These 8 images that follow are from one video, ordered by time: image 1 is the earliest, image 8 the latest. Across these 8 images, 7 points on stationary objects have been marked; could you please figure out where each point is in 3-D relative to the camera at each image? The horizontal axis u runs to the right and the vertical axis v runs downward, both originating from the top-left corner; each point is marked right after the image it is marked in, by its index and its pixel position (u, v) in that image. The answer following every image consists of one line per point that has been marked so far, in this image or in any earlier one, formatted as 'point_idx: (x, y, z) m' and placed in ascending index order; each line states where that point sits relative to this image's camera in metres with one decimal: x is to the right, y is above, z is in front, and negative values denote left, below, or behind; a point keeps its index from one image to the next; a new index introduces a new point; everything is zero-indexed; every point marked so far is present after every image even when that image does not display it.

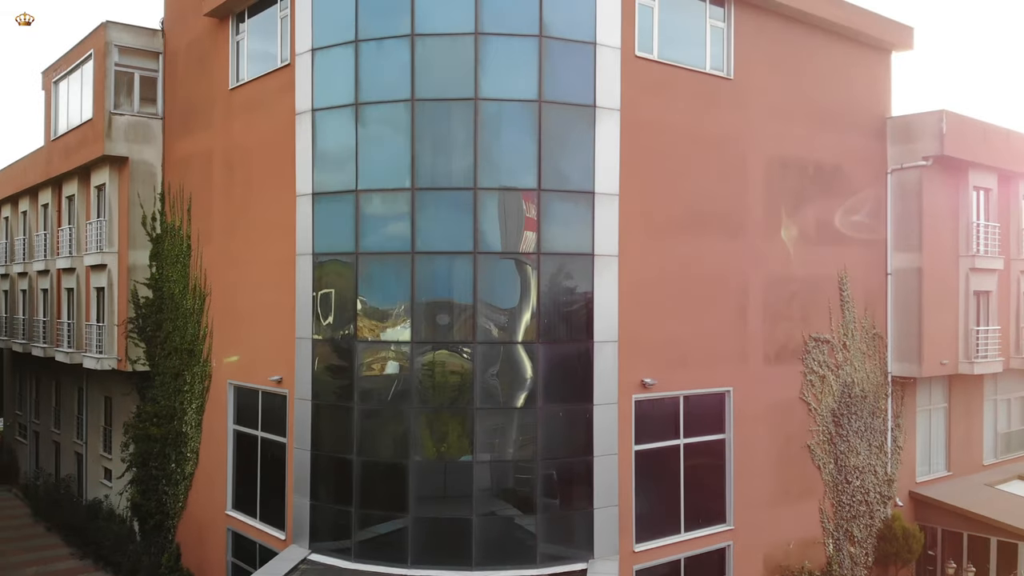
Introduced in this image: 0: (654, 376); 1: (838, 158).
0: (+2.7, -1.7, +13.4) m
1: (+7.6, +3.0, +16.3) m
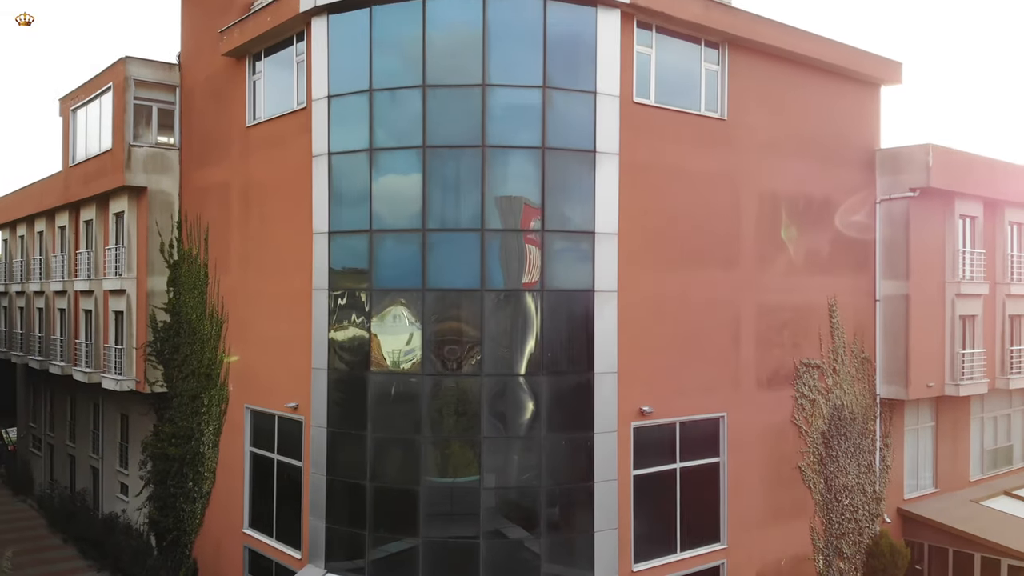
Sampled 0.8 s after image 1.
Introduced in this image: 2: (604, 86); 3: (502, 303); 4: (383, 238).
0: (+2.8, -2.3, +14.1) m
1: (+7.7, +2.4, +17.0) m
2: (+1.7, +3.8, +13.3) m
3: (-0.2, -0.3, +12.9) m
4: (-2.5, +1.0, +13.3) m
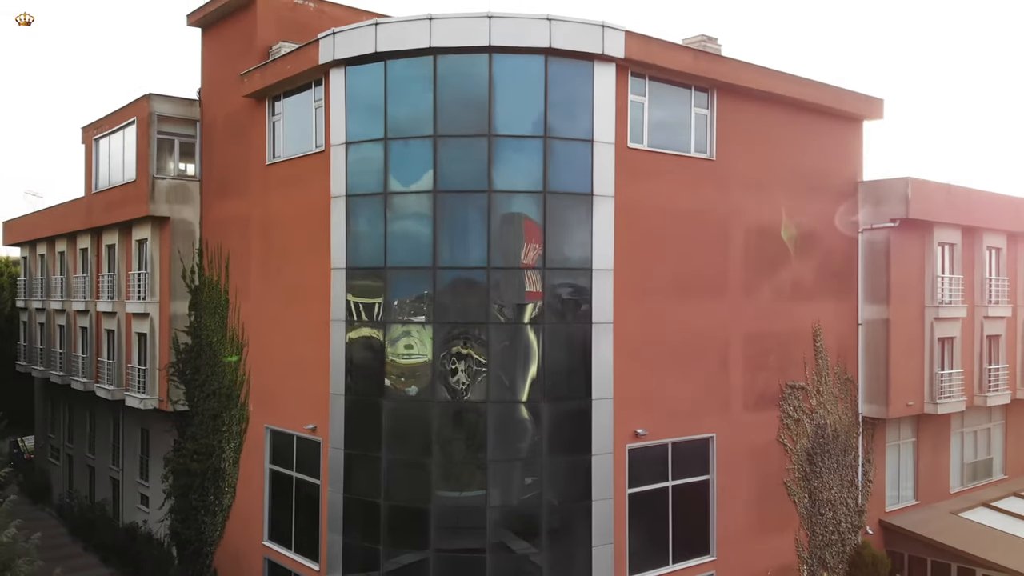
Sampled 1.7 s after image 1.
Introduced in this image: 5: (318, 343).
0: (+2.9, -3.0, +15.2) m
1: (+7.8, +1.7, +18.1) m
2: (+1.8, +3.2, +14.4) m
3: (-0.1, -1.0, +14.0) m
4: (-2.4, +0.3, +14.3) m
5: (-4.4, -1.2, +15.8) m
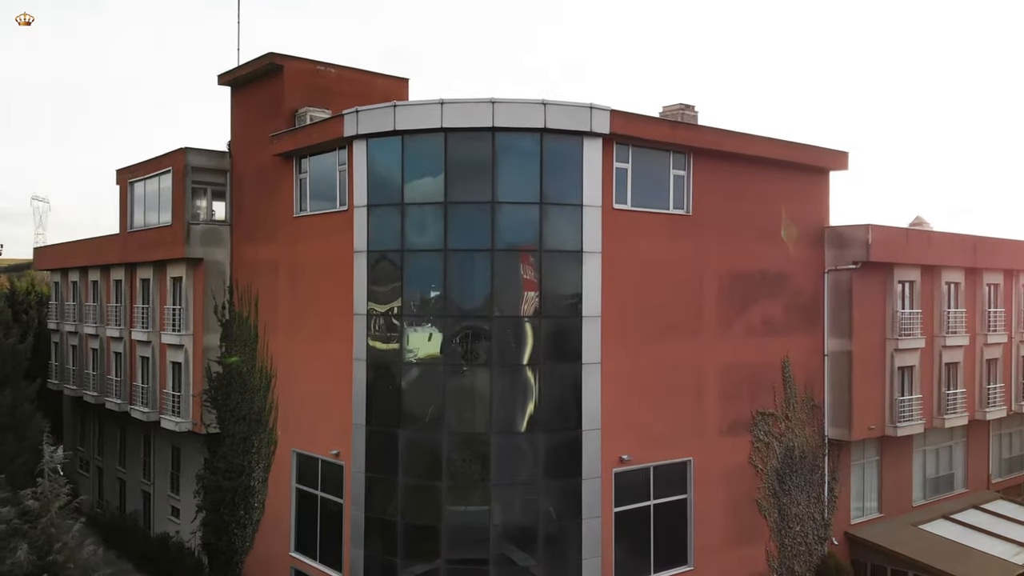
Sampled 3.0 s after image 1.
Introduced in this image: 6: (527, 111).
0: (+2.9, -4.0, +17.2) m
1: (+7.8, +0.7, +20.2) m
2: (+1.8, +2.1, +16.4) m
3: (-0.1, -2.0, +16.0) m
4: (-2.4, -0.8, +16.4) m
5: (-4.4, -2.3, +17.9) m
6: (+0.3, +4.0, +15.8) m
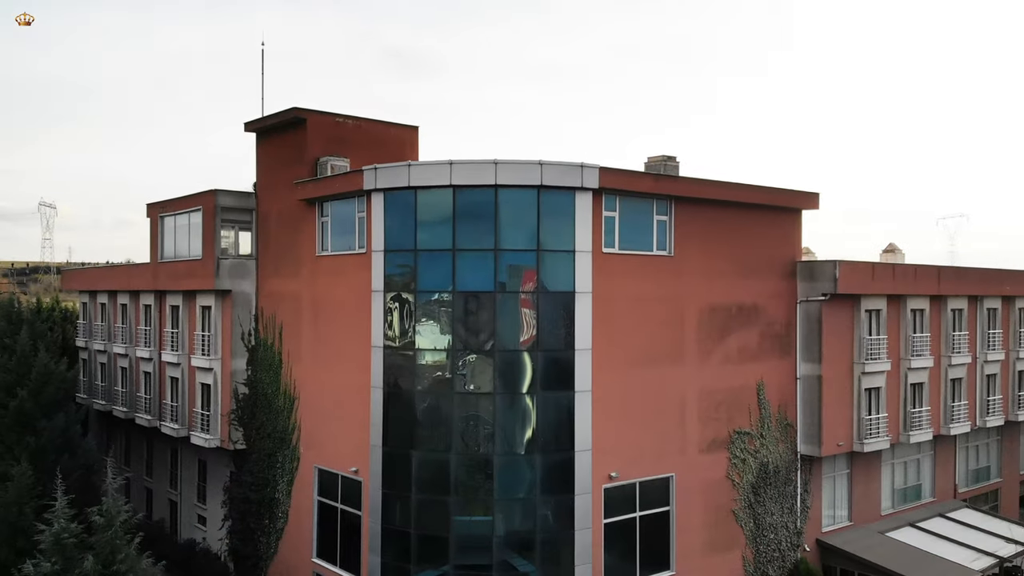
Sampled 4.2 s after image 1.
0: (+2.9, -5.0, +19.3) m
1: (+7.8, -0.3, +22.2) m
2: (+1.8, +1.1, +18.5) m
3: (-0.1, -3.0, +18.1) m
4: (-2.4, -1.7, +18.5) m
5: (-4.4, -3.3, +20.0) m
6: (+0.3, +3.0, +17.9) m
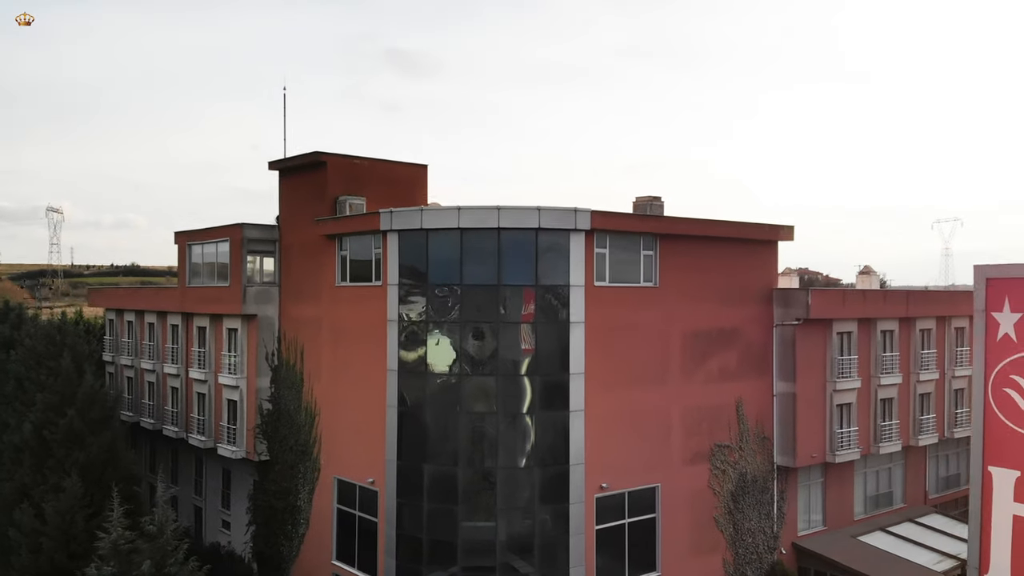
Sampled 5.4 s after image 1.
0: (+3.0, -5.9, +21.5) m
1: (+7.8, -1.2, +24.4) m
2: (+1.9, +0.2, +20.7) m
3: (-0.1, -3.9, +20.3) m
4: (-2.3, -2.6, +20.7) m
5: (-4.3, -4.2, +22.2) m
6: (+0.4, +2.1, +20.1) m
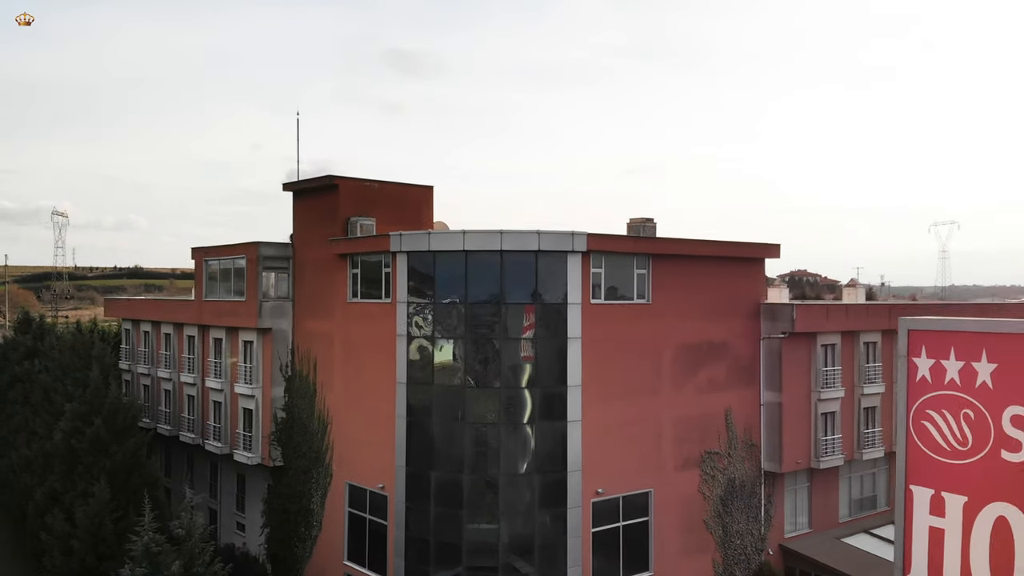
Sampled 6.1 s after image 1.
0: (+3.0, -6.5, +22.9) m
1: (+7.9, -1.8, +25.8) m
2: (+1.9, -0.3, +22.2) m
3: (0.0, -4.5, +21.7) m
4: (-2.3, -3.2, +22.2) m
5: (-4.3, -4.7, +23.6) m
6: (+0.4, +1.6, +21.5) m
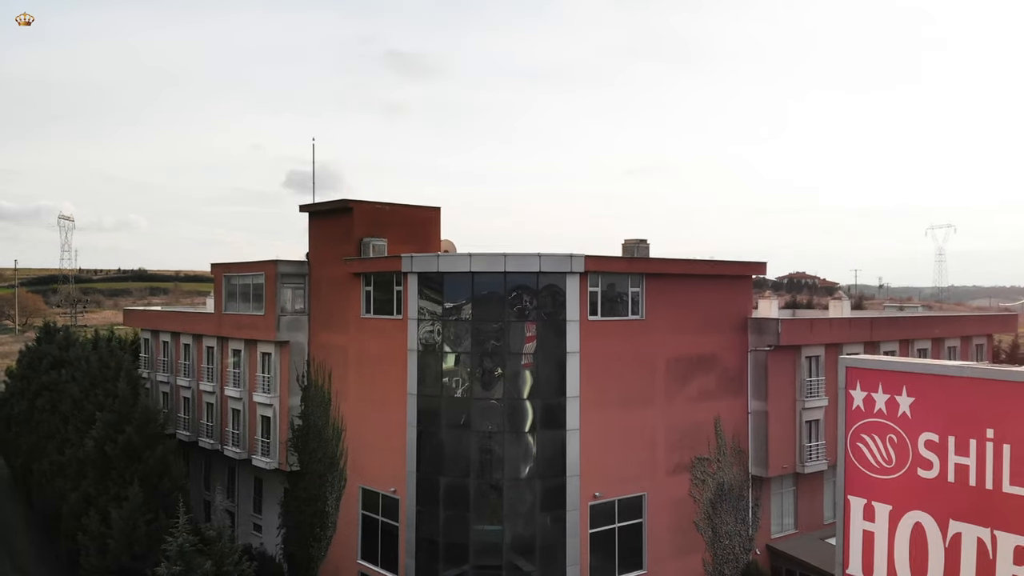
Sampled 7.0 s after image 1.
0: (+3.1, -7.1, +24.6) m
1: (+8.0, -2.4, +27.6) m
2: (+2.0, -1.0, +23.9) m
3: (+0.1, -5.1, +23.5) m
4: (-2.2, -3.8, +23.9) m
5: (-4.2, -5.4, +25.3) m
6: (+0.5, +0.9, +23.3) m
